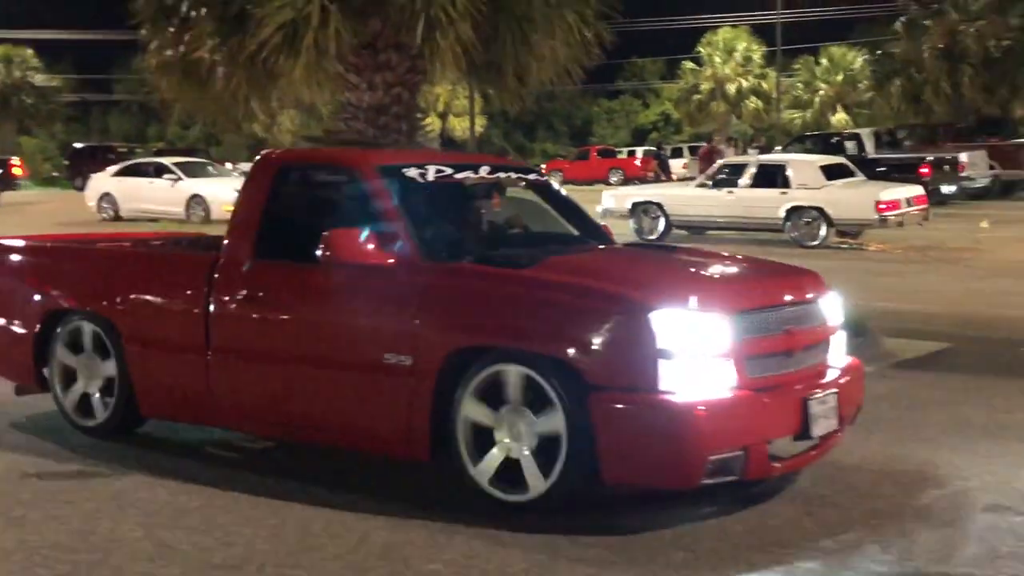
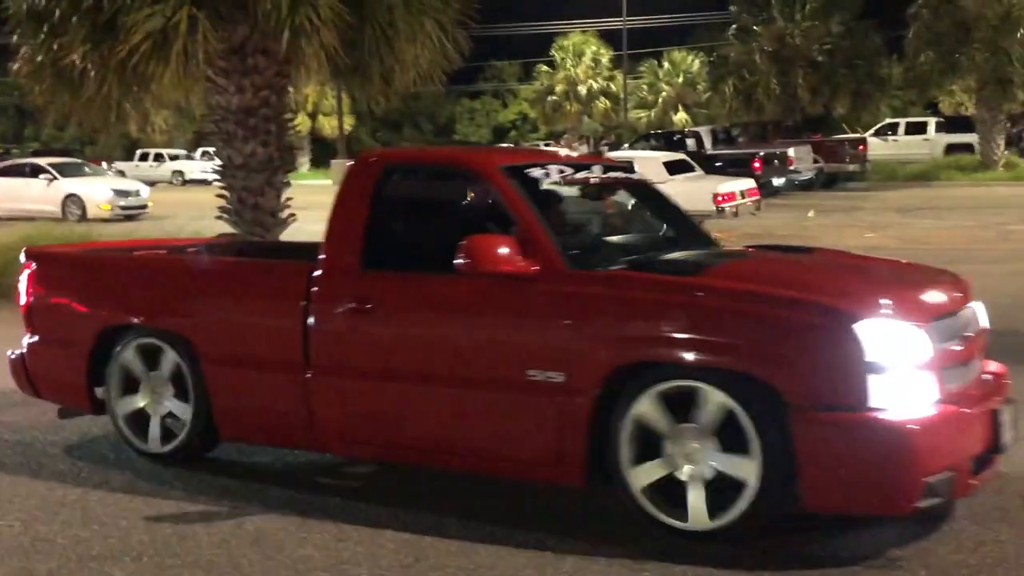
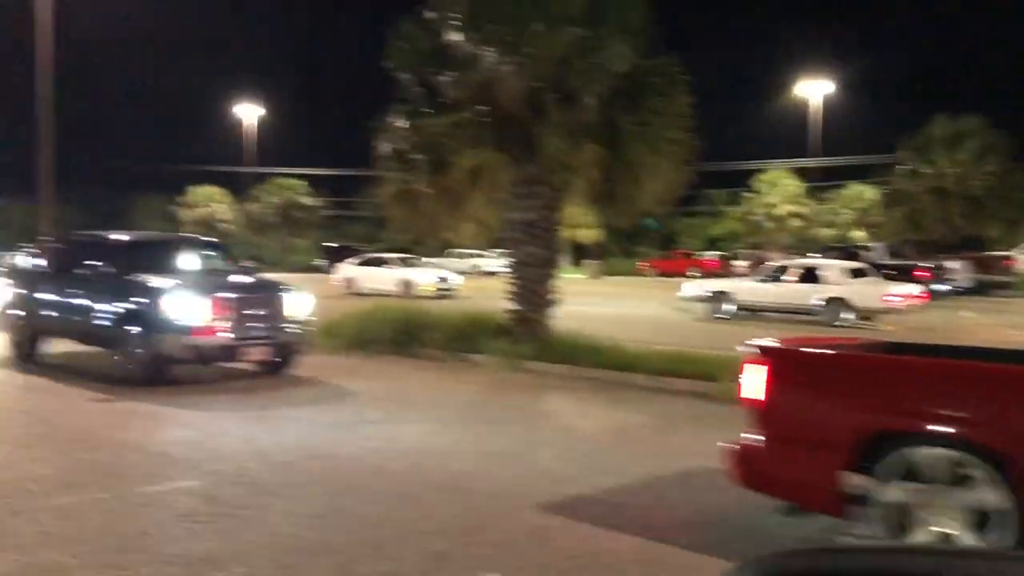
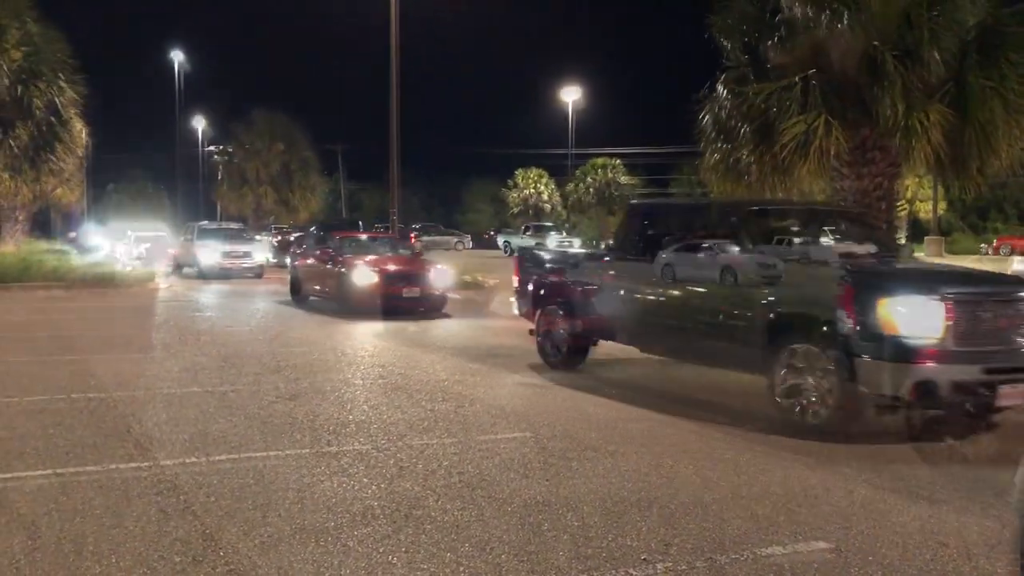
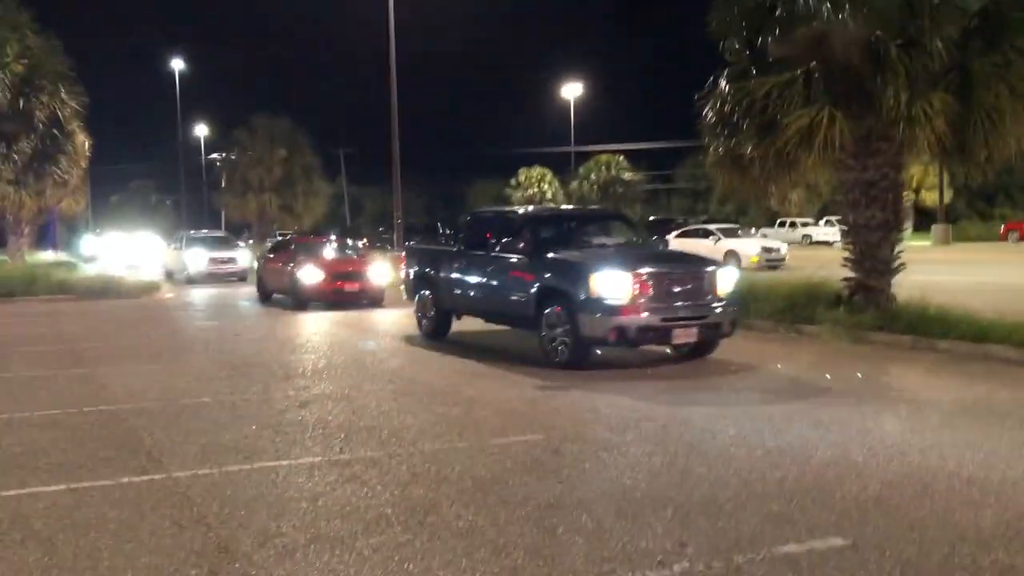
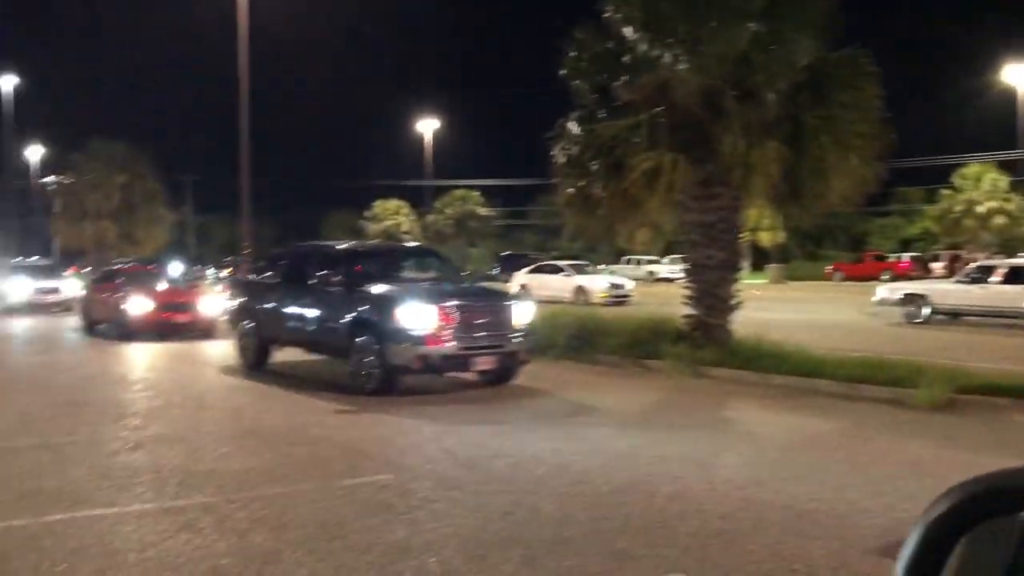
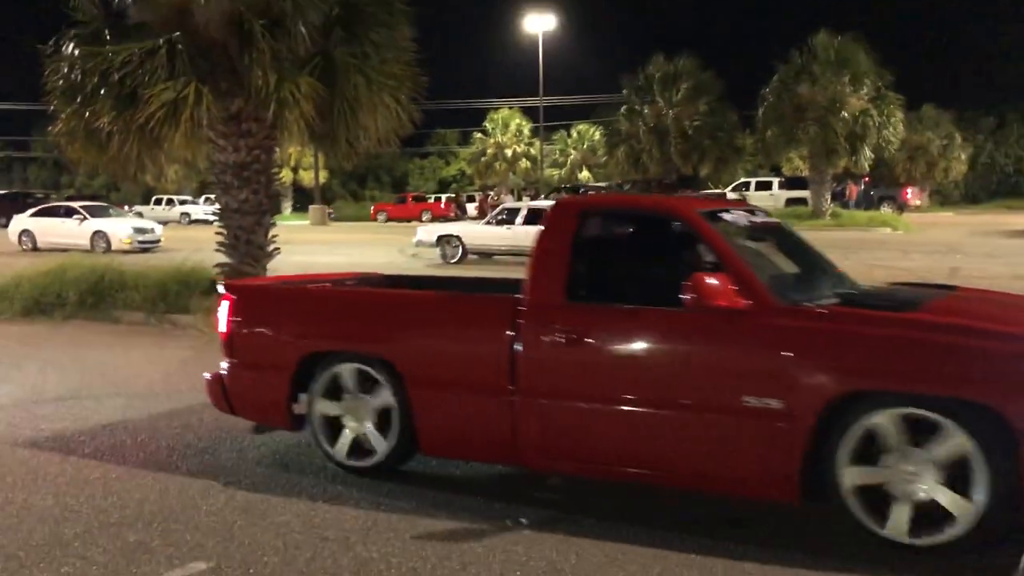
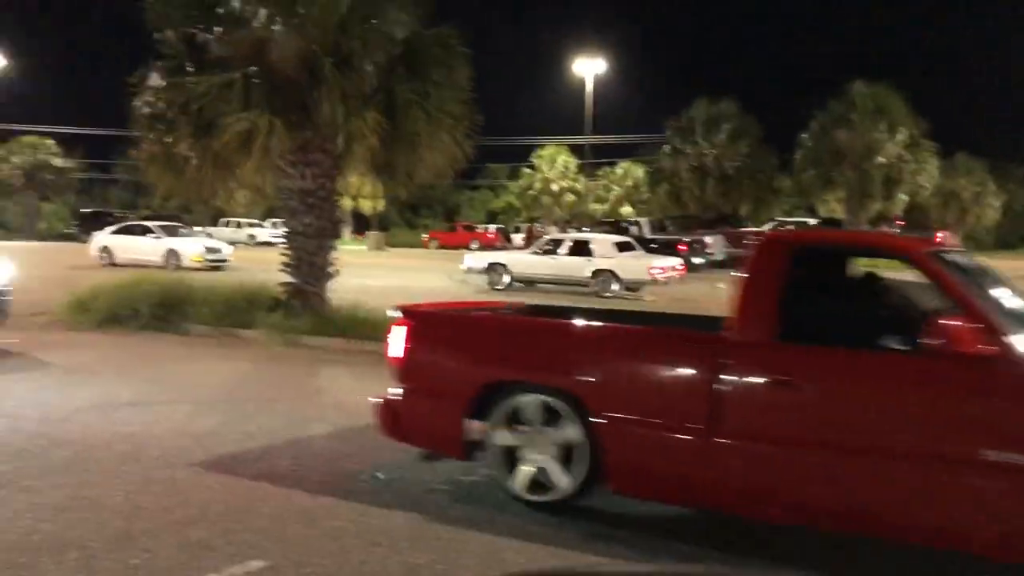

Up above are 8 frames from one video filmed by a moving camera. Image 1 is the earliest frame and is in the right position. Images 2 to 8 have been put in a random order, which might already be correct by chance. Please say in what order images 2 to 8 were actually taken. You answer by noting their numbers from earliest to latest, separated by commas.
2, 7, 8, 3, 6, 5, 4
